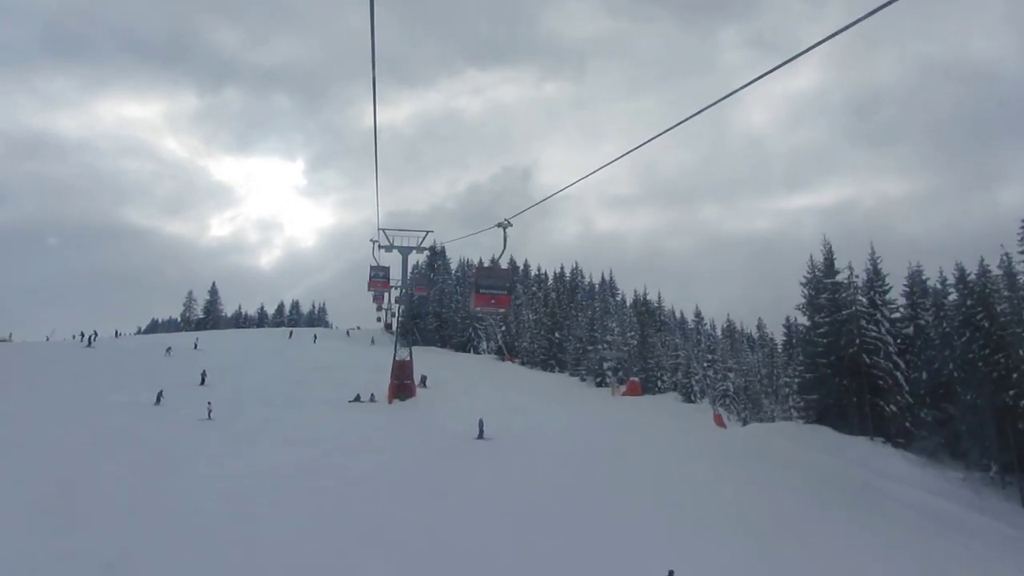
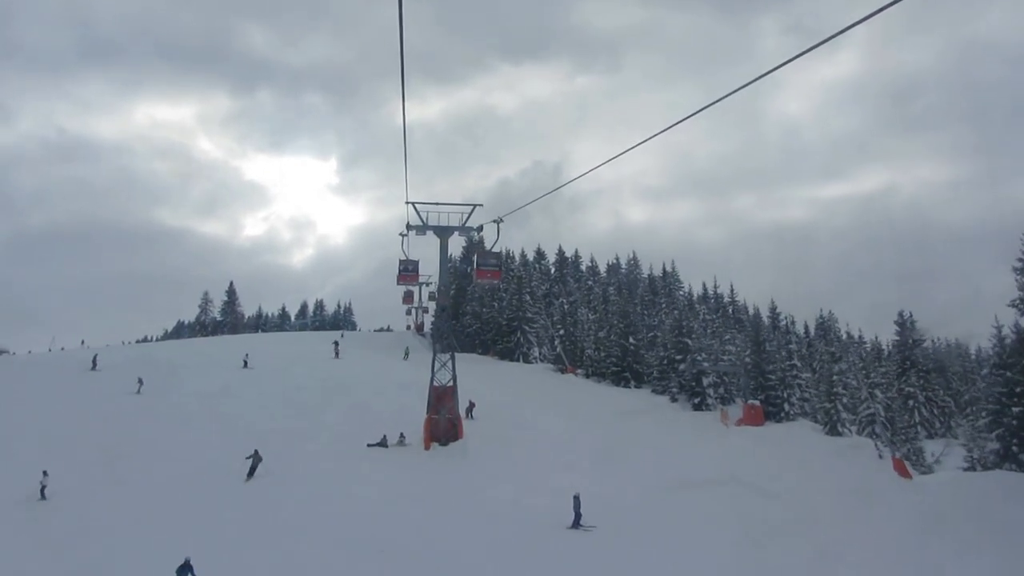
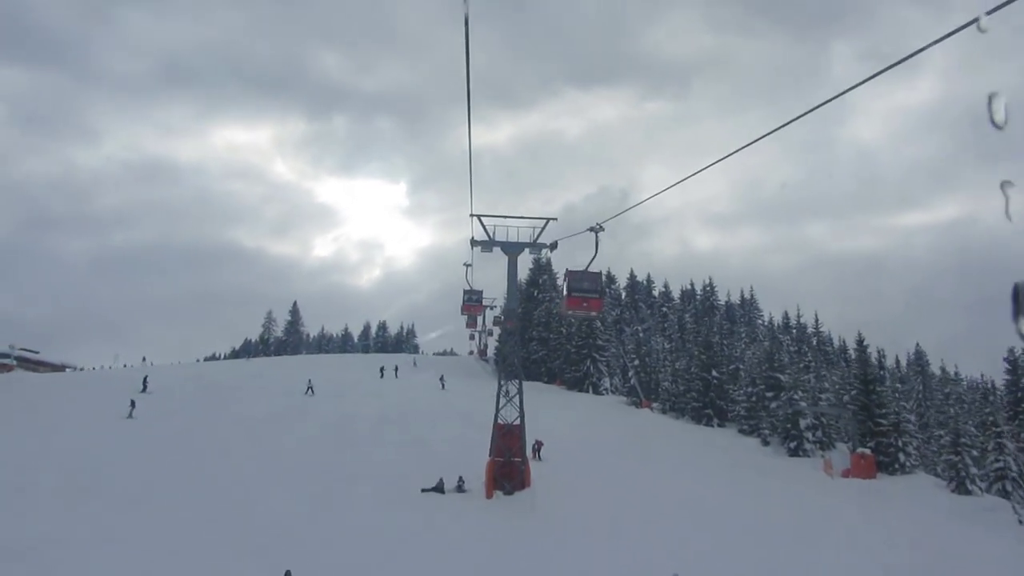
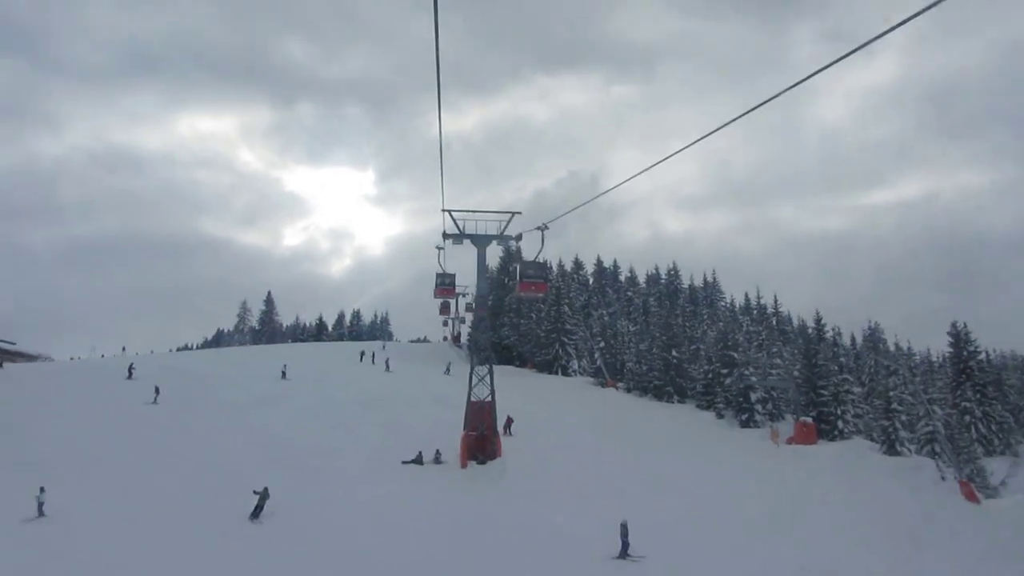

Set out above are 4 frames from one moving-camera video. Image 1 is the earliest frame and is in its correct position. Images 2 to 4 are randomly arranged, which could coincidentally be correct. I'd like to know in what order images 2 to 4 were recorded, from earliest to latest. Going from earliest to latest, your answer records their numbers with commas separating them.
2, 4, 3
